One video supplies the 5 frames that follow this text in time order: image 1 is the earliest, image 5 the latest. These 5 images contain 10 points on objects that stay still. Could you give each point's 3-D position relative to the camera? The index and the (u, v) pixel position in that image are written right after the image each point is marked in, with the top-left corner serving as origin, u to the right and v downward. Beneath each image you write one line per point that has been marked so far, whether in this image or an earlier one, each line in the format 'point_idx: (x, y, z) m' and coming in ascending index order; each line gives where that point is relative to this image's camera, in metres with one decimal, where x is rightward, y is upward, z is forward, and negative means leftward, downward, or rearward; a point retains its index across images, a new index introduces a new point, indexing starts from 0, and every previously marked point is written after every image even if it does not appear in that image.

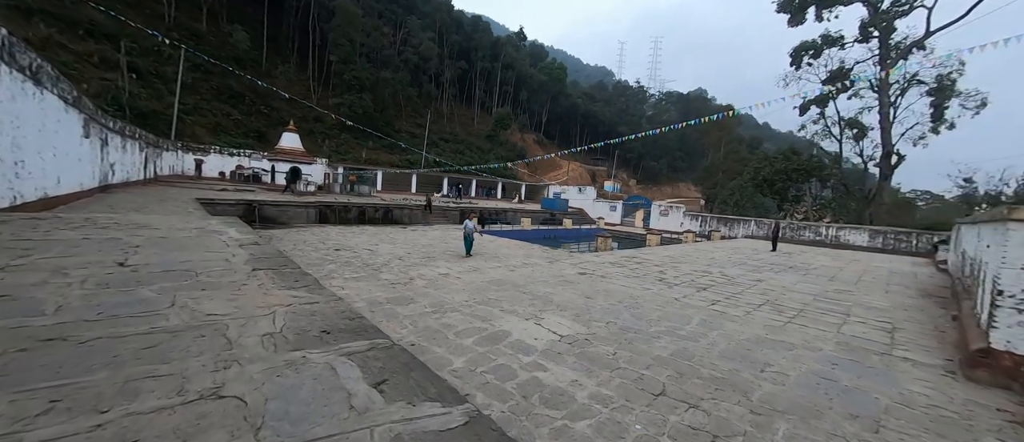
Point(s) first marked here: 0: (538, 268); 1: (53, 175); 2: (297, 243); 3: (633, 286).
0: (+0.5, -0.9, +6.9) m
1: (-7.8, +0.8, +5.9) m
2: (-5.8, -0.6, +9.5) m
3: (+2.0, -1.1, +5.7) m
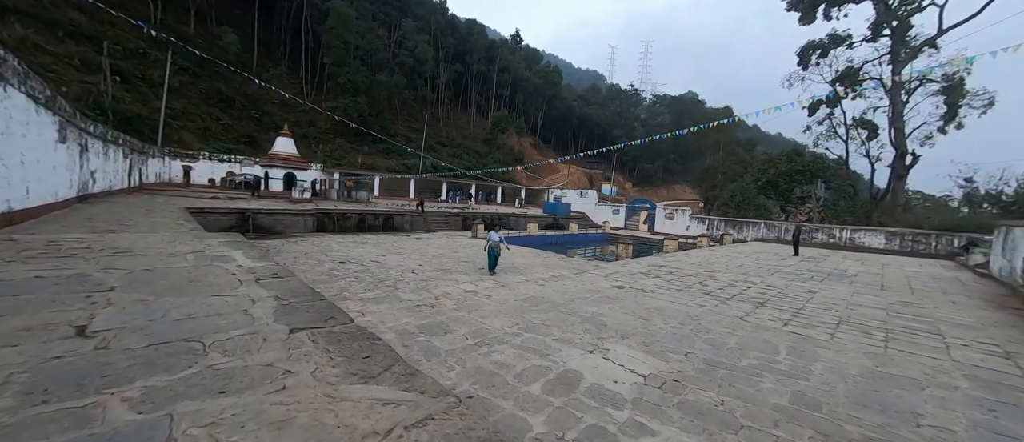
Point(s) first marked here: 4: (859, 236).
0: (+1.0, -1.1, +6.3) m
1: (-7.3, +0.5, +5.2) m
2: (-5.4, -0.8, +8.7) m
3: (+2.5, -1.2, +5.1) m
4: (+14.6, -0.6, +14.8) m
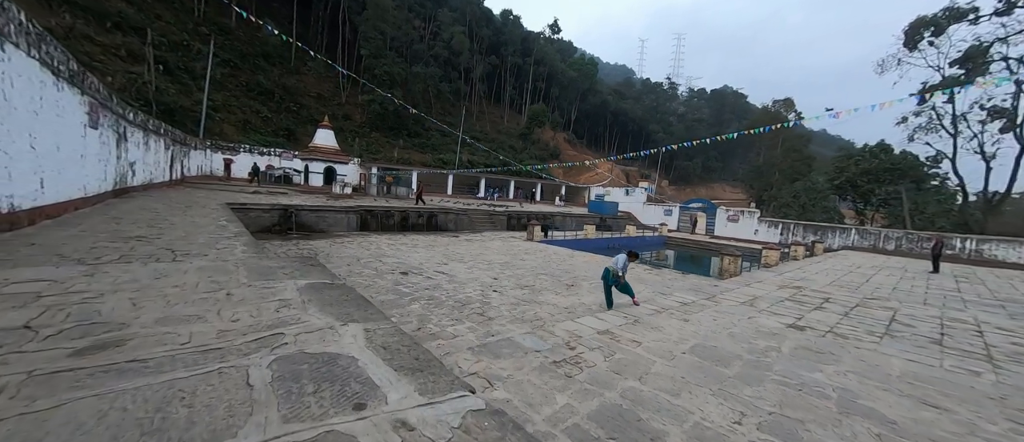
0: (+2.7, -1.2, +4.7) m
1: (-5.6, +0.5, +4.1) m
2: (-3.5, -0.9, +7.5) m
3: (+4.1, -1.4, +3.4) m
4: (+16.8, -1.0, +12.3) m
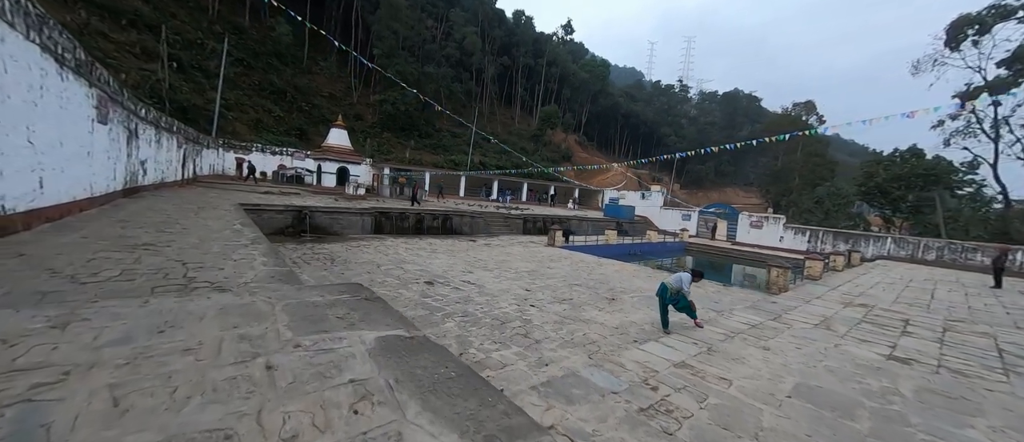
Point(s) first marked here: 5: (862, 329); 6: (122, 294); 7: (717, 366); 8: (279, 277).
0: (+3.3, -1.4, +4.1) m
1: (-5.0, +0.4, +3.6) m
2: (-2.9, -0.9, +7.0) m
3: (+4.7, -1.5, +2.8) m
4: (+17.5, -1.3, +11.4) m
5: (+4.7, -1.4, +4.7) m
6: (-2.8, -0.4, +2.6) m
7: (+1.9, -1.3, +3.2) m
8: (-2.0, -0.5, +3.0) m
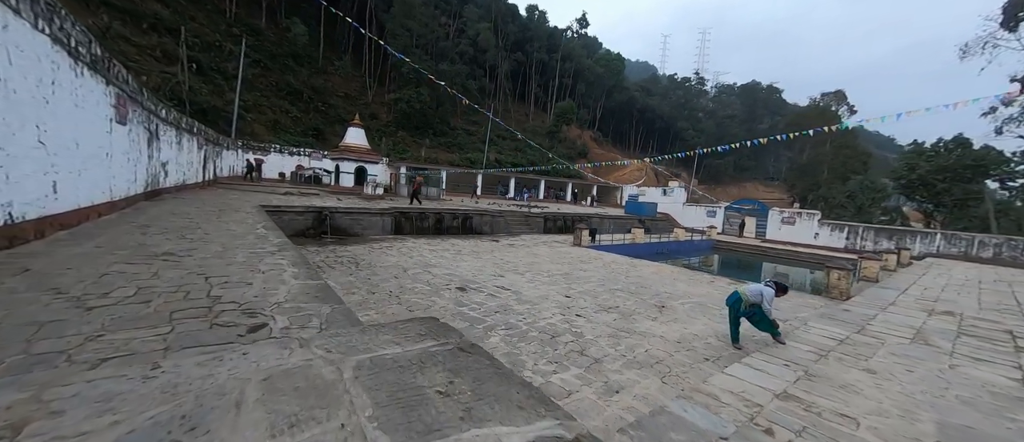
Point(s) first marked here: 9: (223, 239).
0: (+3.9, -1.4, +3.5) m
1: (-4.5, +0.4, +3.3) m
2: (-2.2, -1.0, +6.6) m
3: (+5.2, -1.5, +2.2) m
4: (+18.3, -1.1, +10.4) m
5: (+5.3, -1.4, +4.0) m
6: (-2.3, -0.5, +2.2) m
7: (+2.4, -1.4, +2.7) m
8: (-1.4, -0.5, +2.6) m
9: (-3.5, -0.2, +4.2) m
